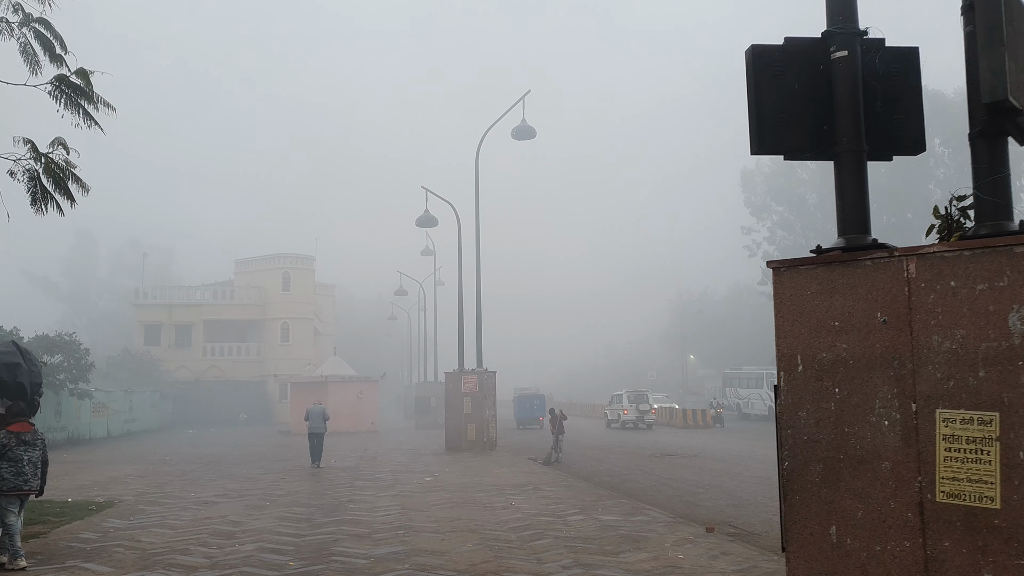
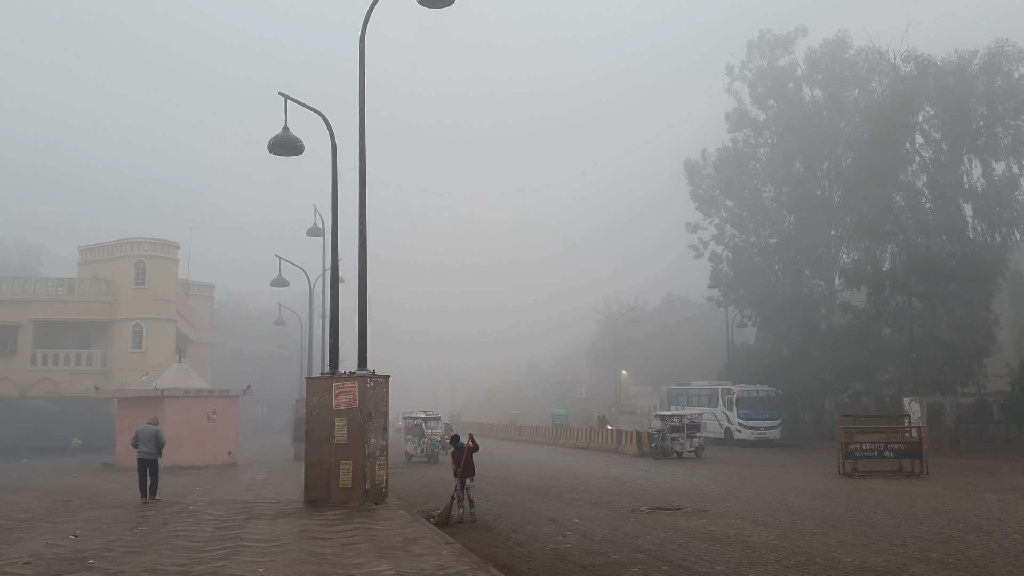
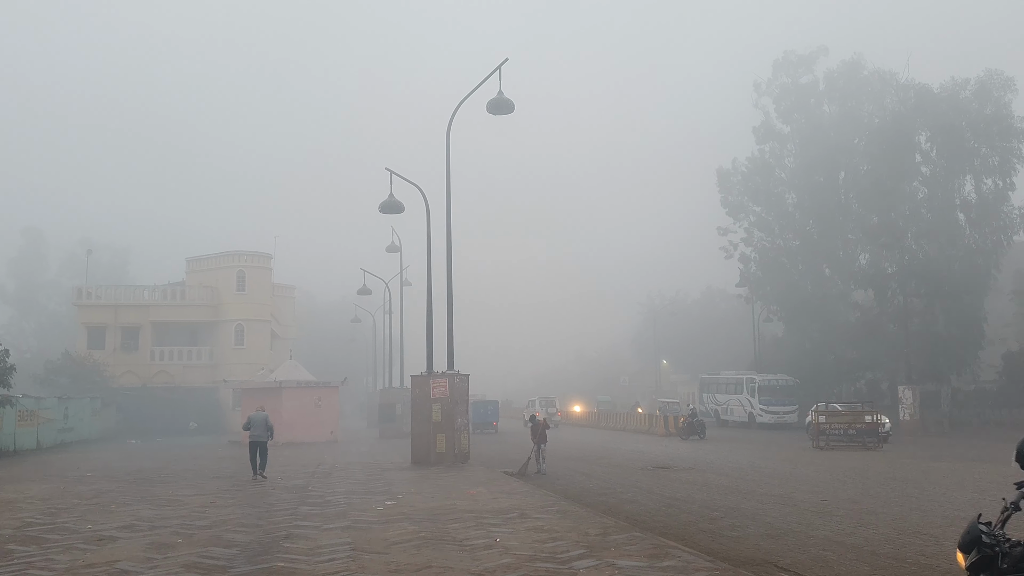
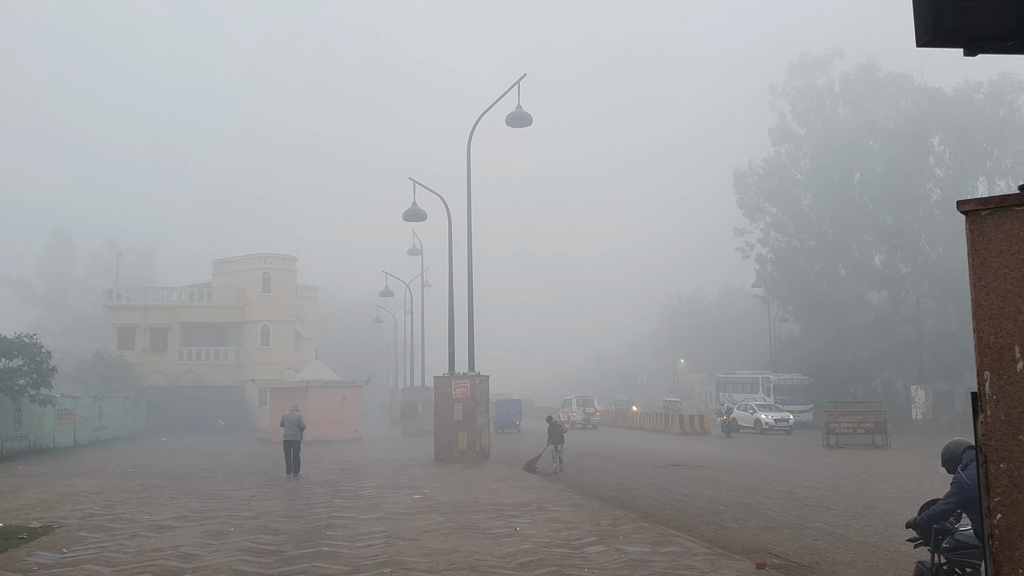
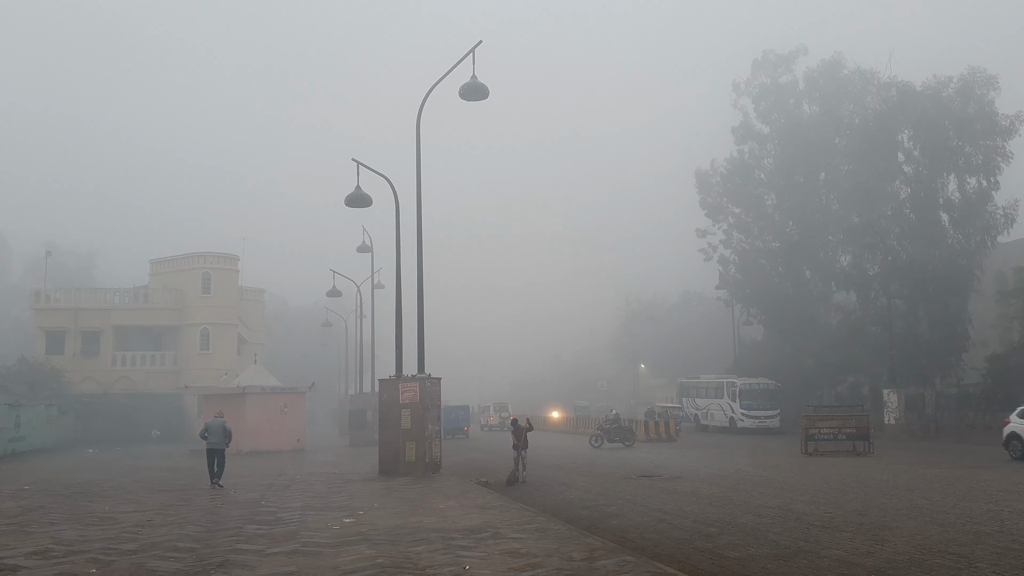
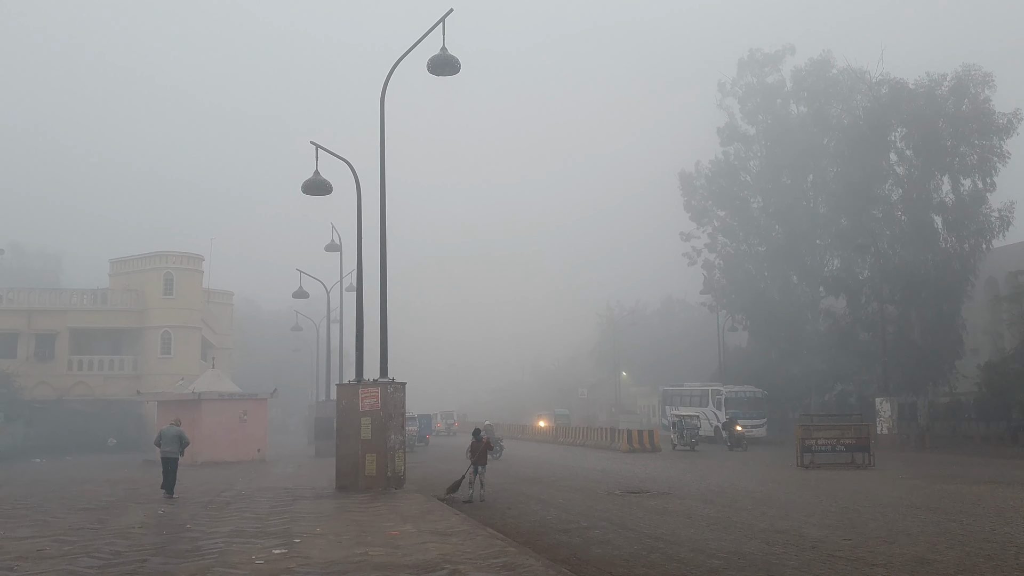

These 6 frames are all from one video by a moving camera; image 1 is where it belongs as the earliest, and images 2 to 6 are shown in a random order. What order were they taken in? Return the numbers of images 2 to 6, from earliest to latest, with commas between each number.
4, 3, 5, 6, 2
